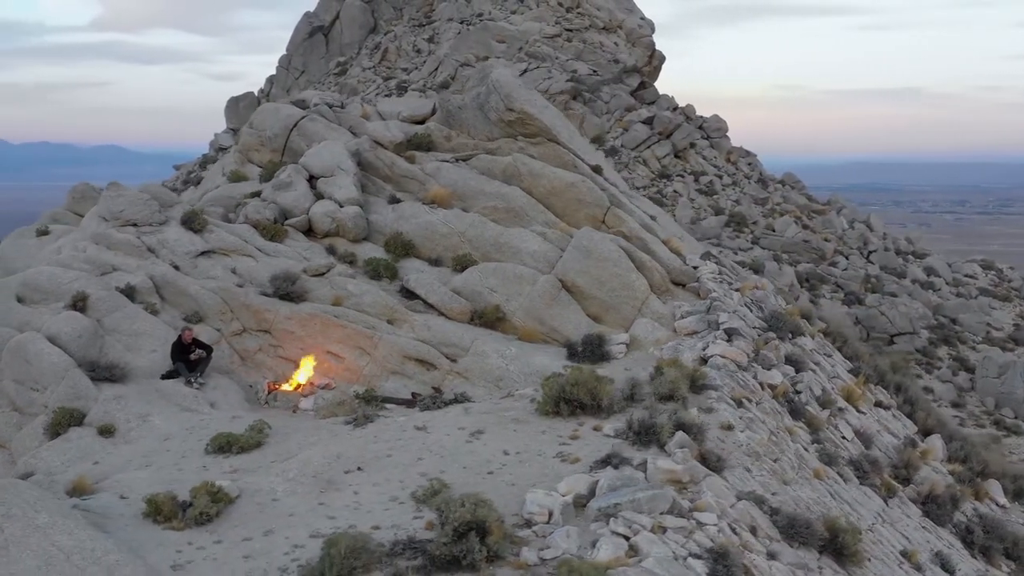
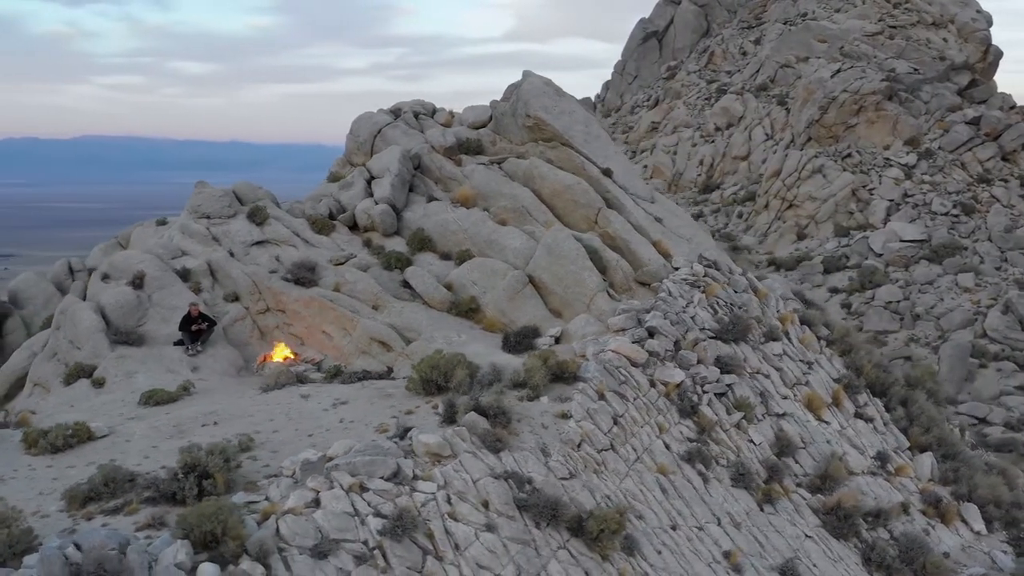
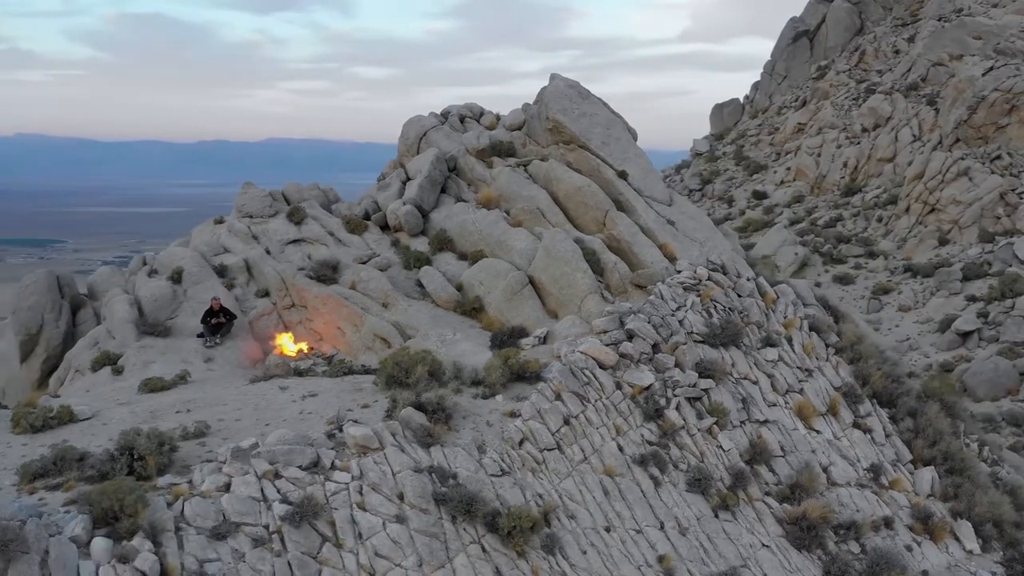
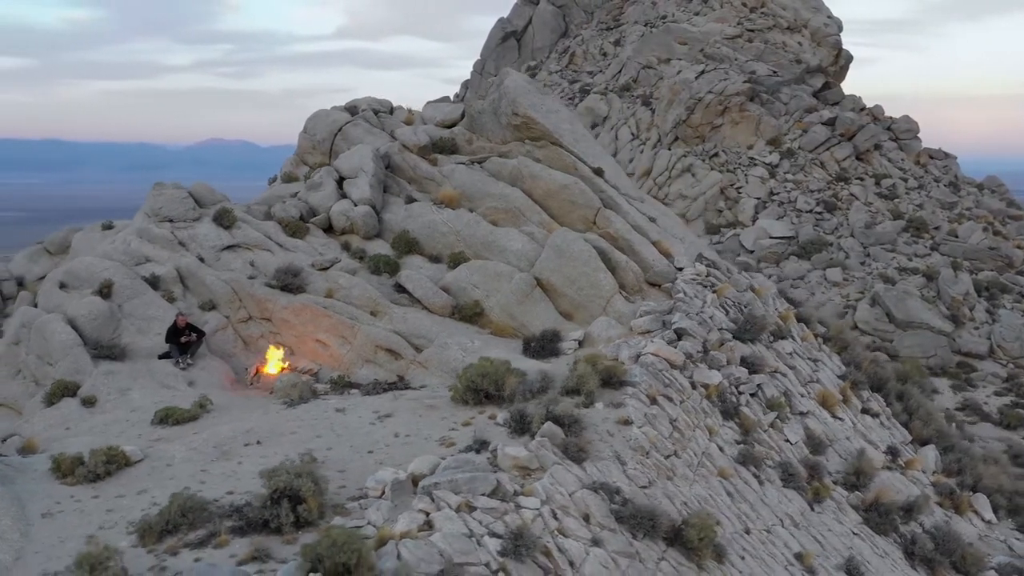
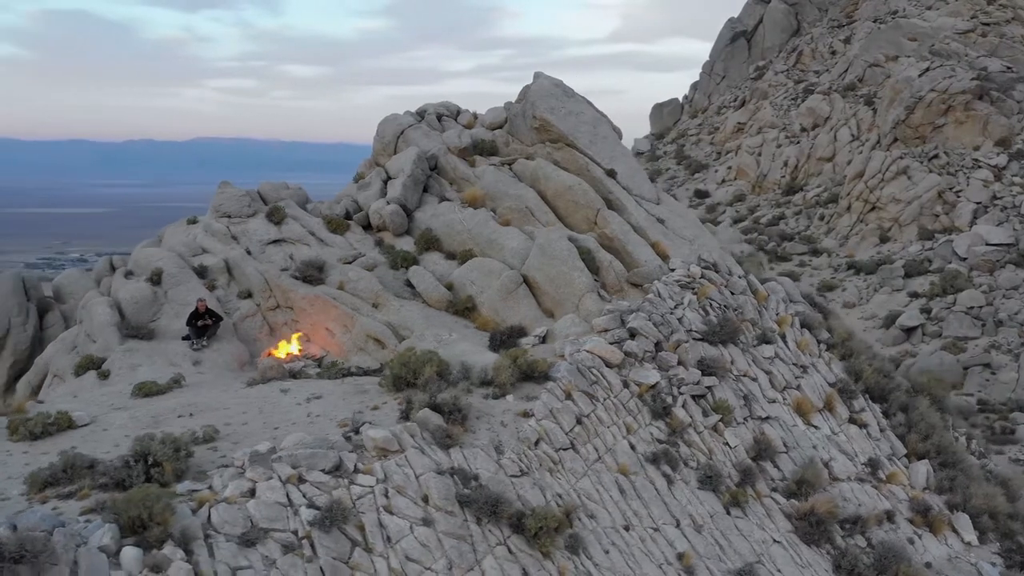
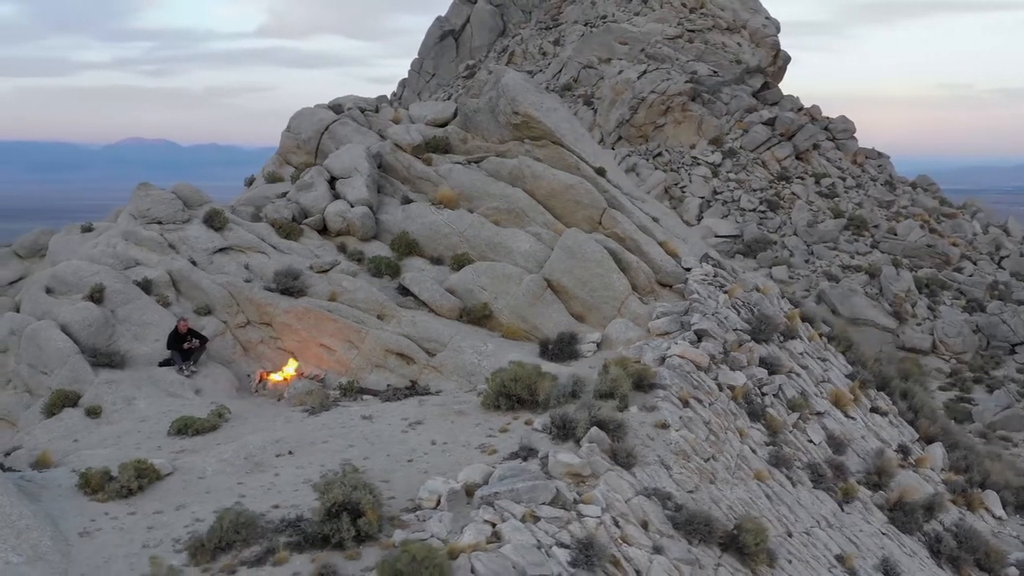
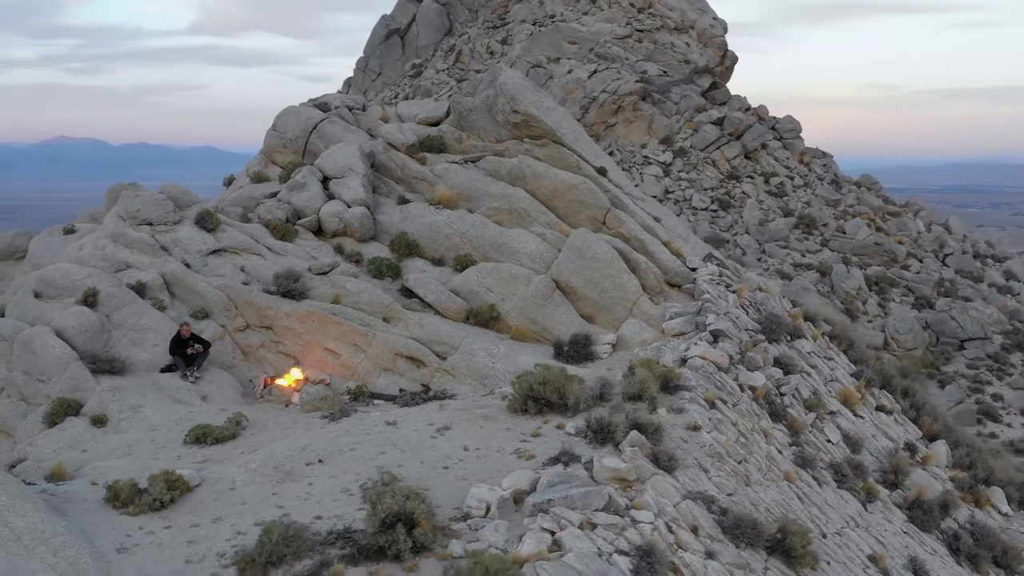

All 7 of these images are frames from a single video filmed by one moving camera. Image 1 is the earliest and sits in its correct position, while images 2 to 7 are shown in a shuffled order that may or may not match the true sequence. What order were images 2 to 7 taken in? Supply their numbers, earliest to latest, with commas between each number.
7, 6, 4, 2, 5, 3
